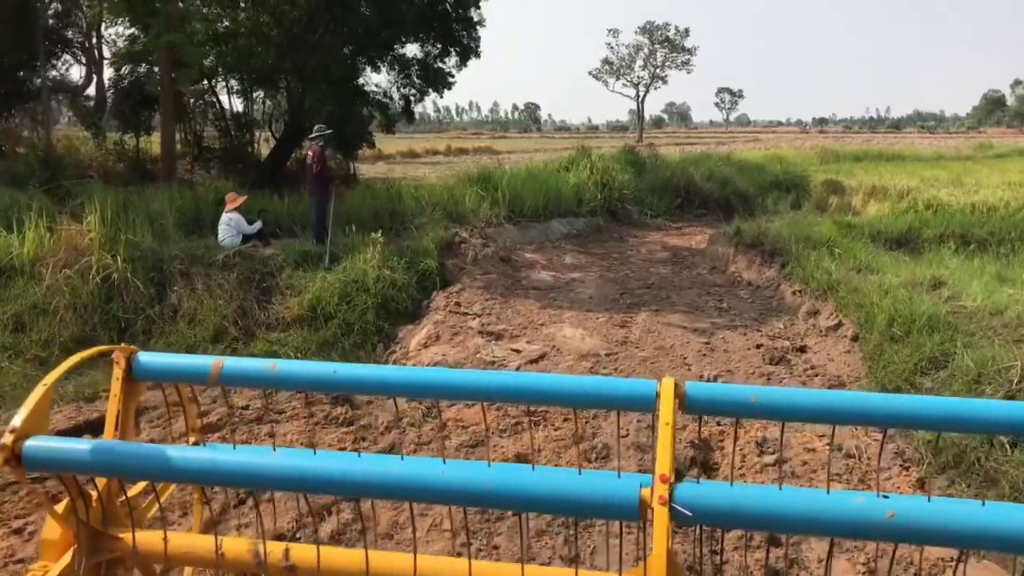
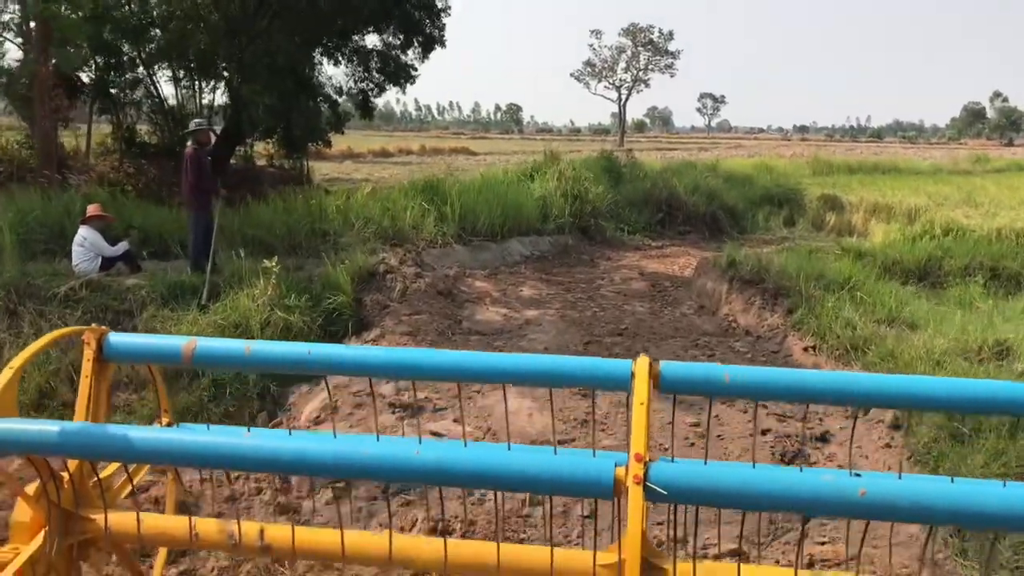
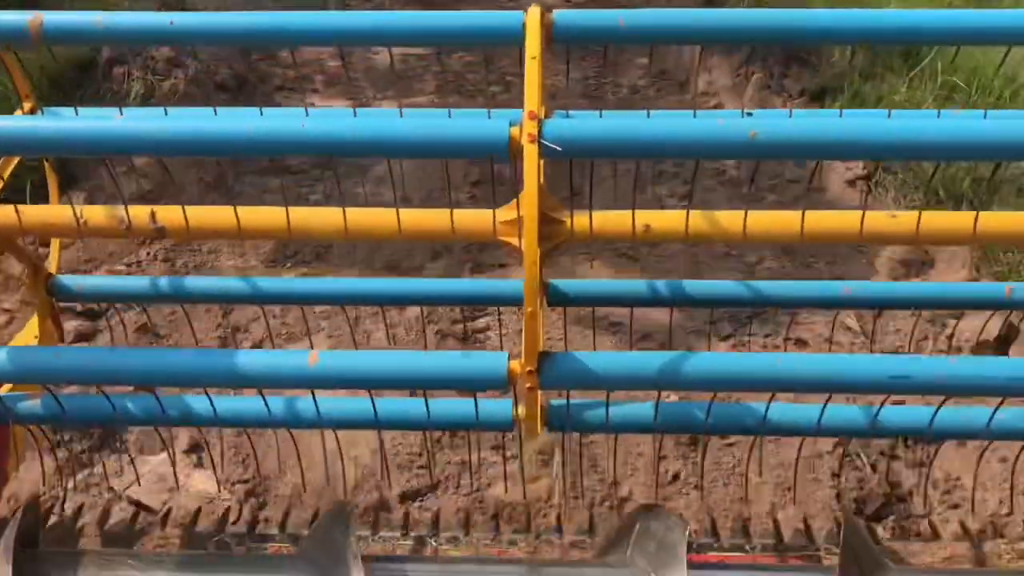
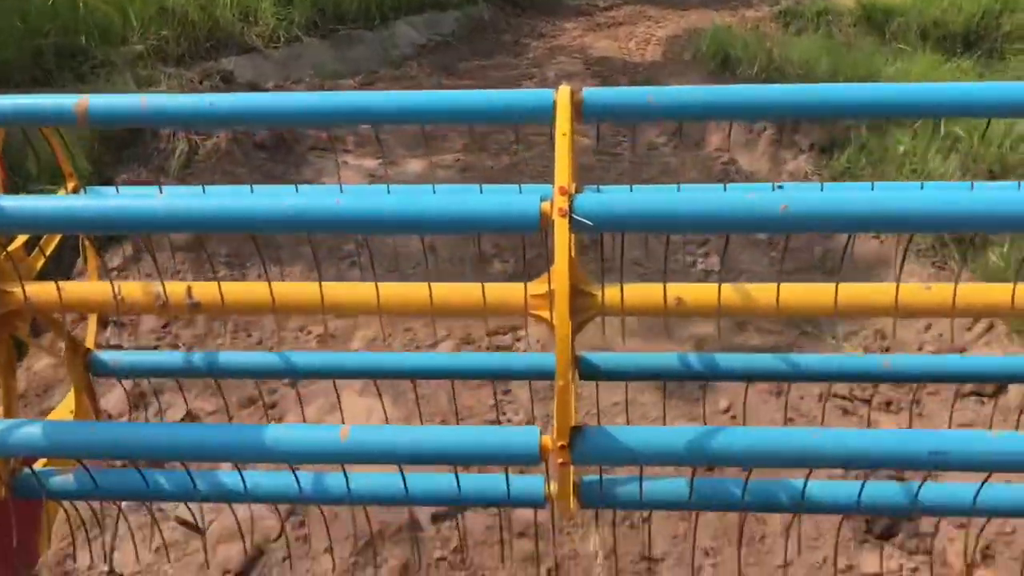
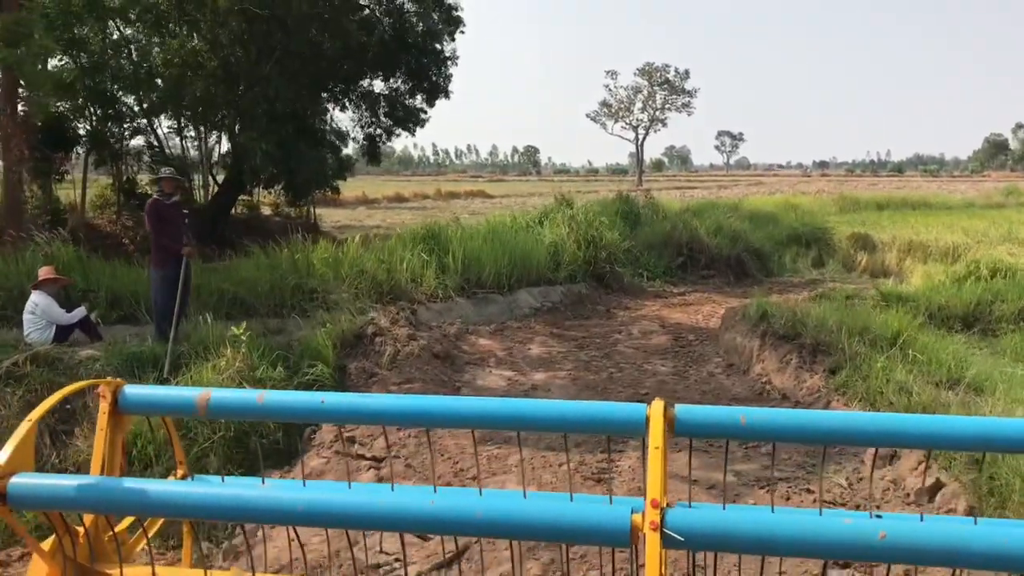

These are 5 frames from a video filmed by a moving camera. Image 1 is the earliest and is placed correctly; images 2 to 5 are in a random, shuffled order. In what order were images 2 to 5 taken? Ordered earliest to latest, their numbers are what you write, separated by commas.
2, 5, 4, 3
